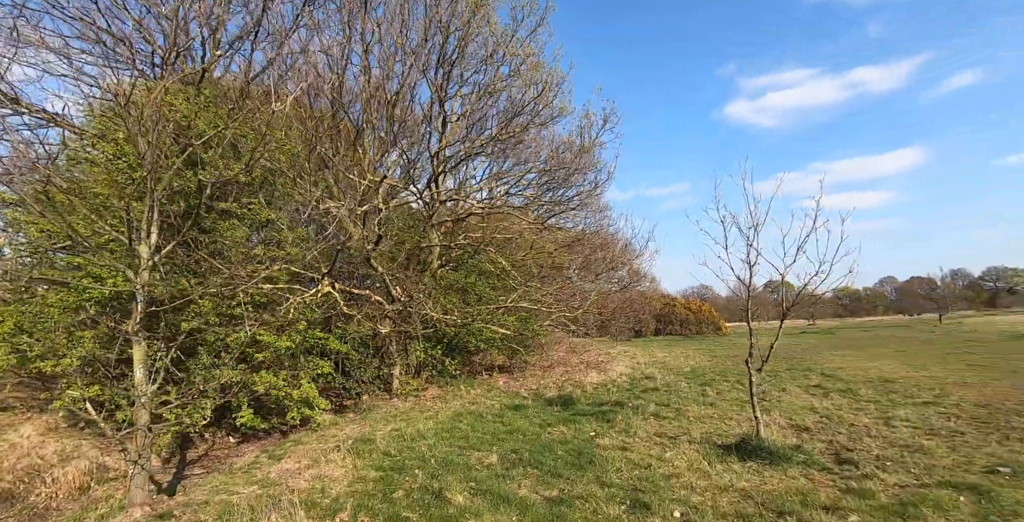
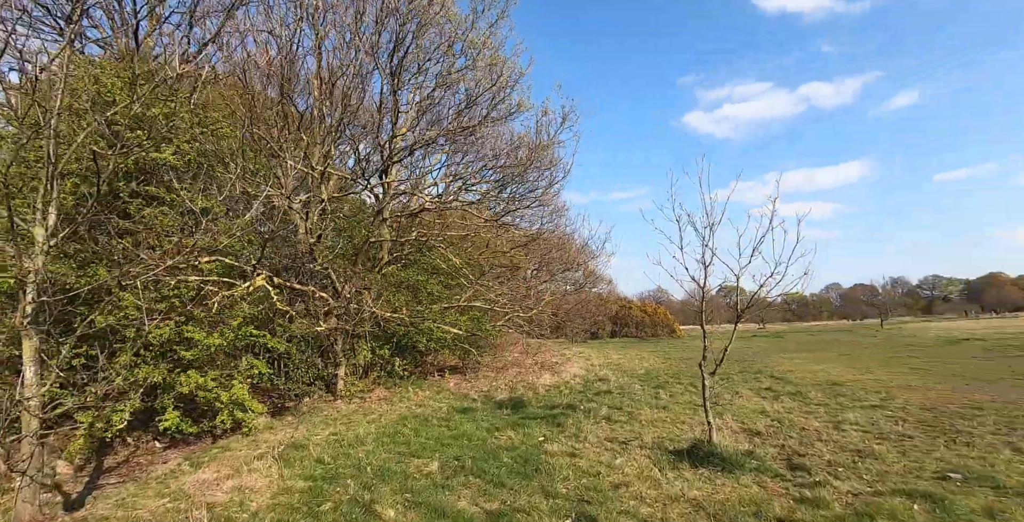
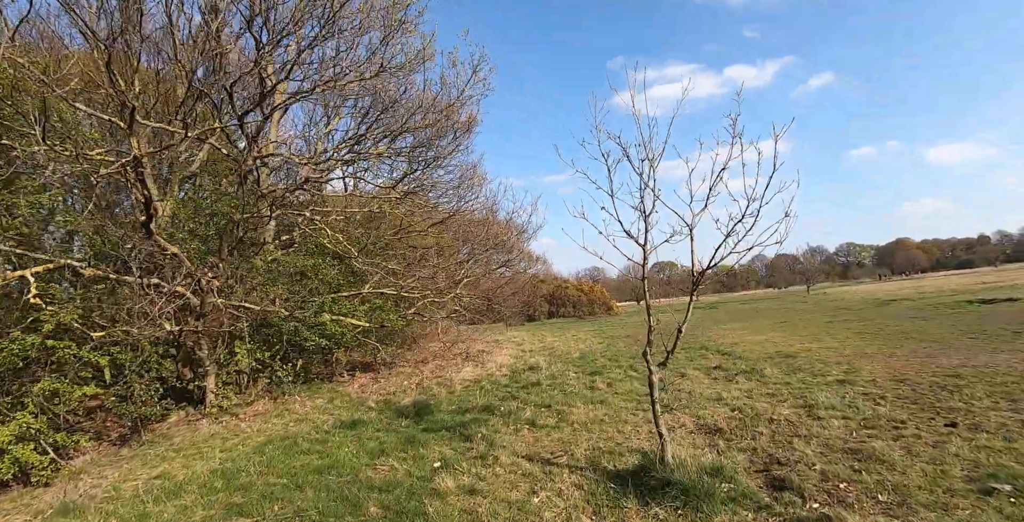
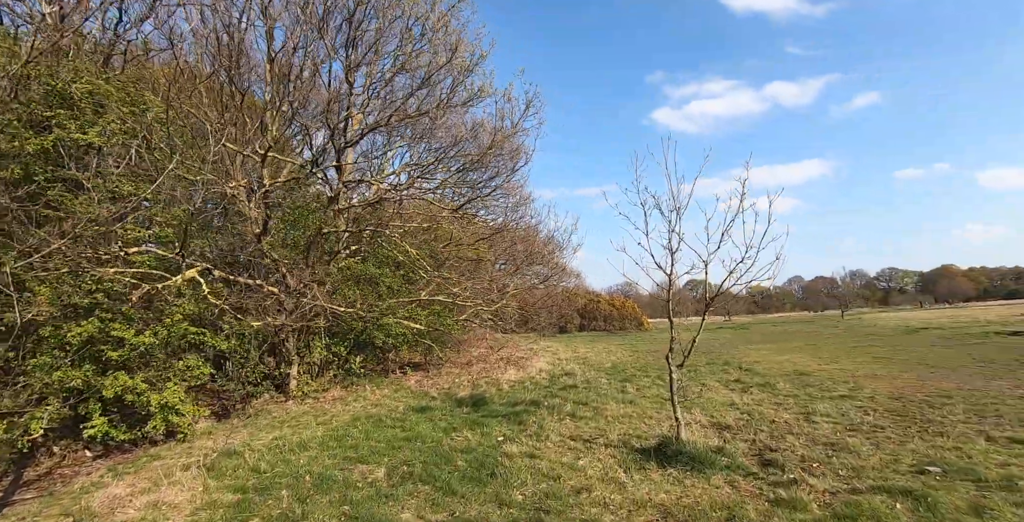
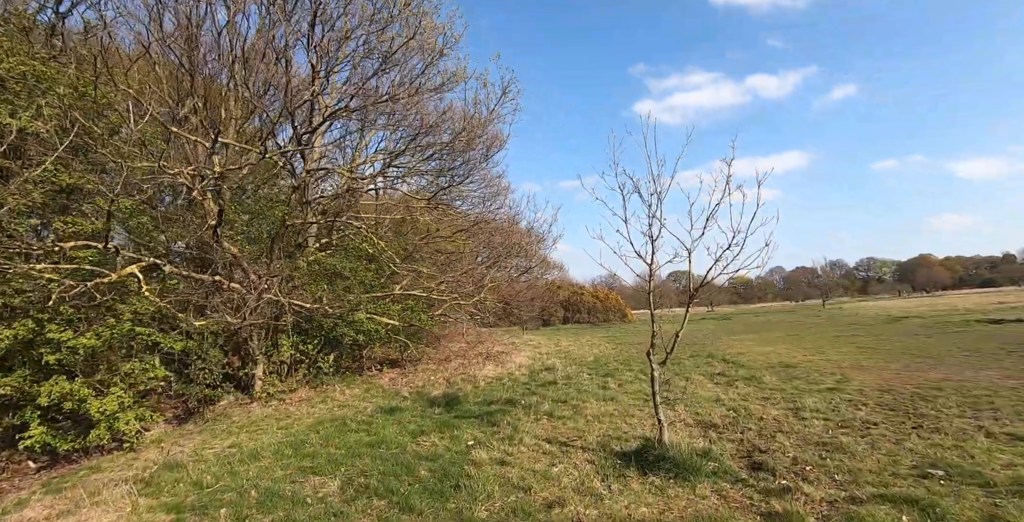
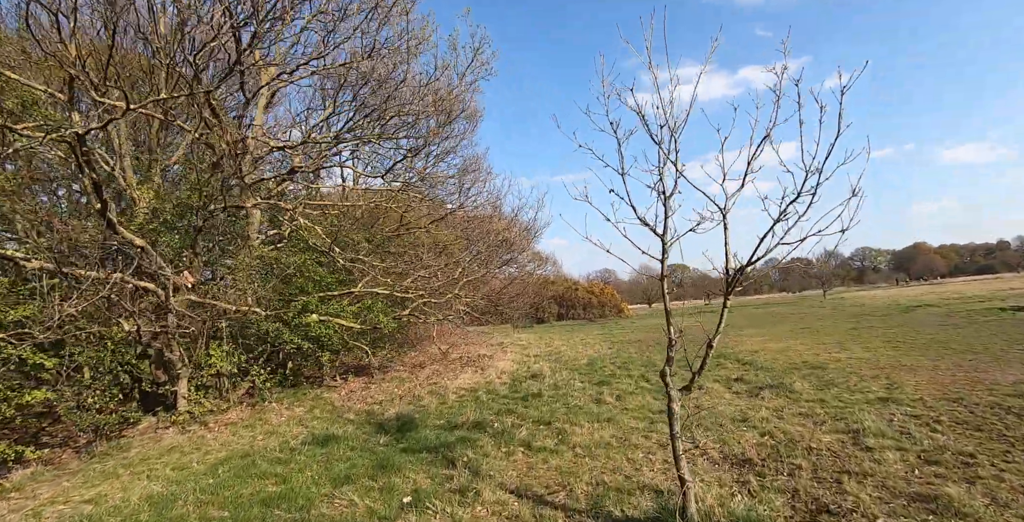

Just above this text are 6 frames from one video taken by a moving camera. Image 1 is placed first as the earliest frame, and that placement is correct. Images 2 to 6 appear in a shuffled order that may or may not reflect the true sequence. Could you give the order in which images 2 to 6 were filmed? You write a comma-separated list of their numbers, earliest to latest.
2, 4, 5, 3, 6
